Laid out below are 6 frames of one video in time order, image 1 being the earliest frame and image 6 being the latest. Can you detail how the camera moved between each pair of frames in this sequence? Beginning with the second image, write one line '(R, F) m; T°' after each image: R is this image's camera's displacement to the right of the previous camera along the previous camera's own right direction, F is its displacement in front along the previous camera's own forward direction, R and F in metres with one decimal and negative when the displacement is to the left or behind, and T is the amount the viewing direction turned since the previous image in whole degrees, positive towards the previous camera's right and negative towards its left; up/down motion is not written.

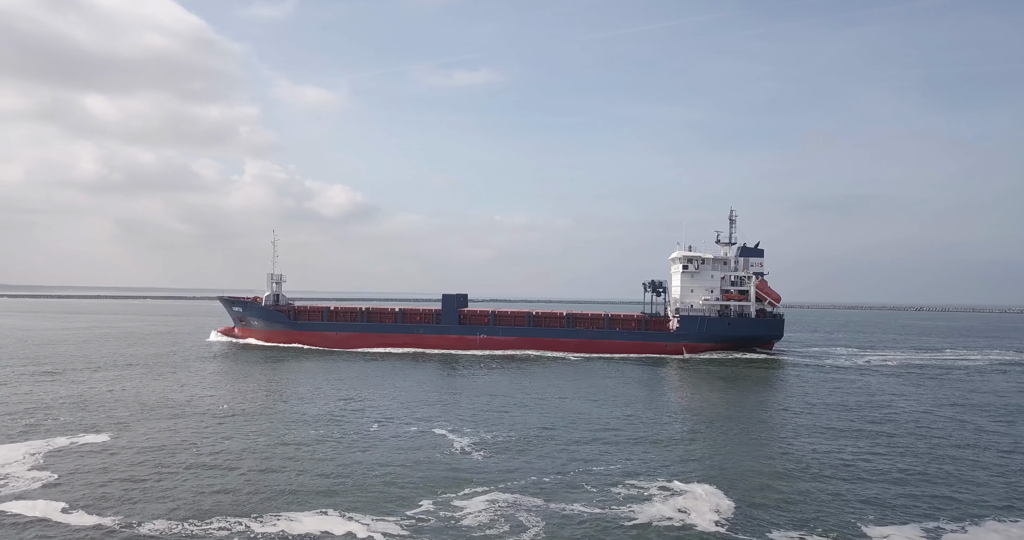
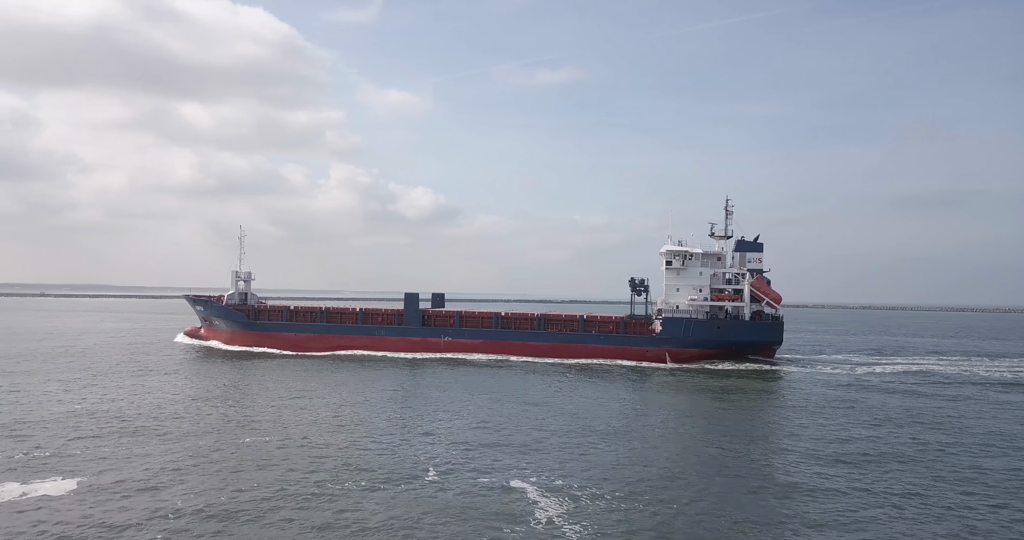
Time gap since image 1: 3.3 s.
(+1.9, +2.1) m; -2°
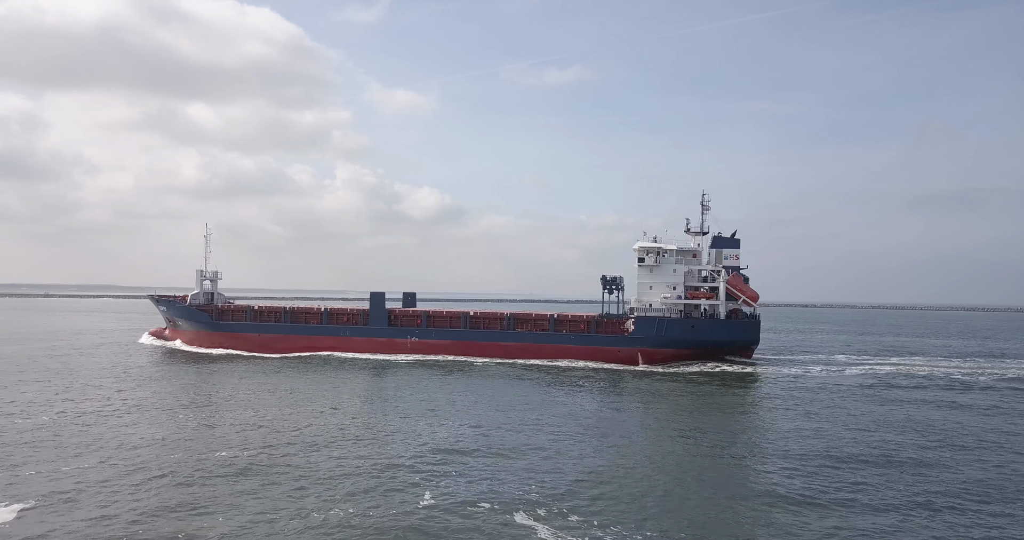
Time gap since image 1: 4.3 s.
(+0.8, +0.7) m; +1°
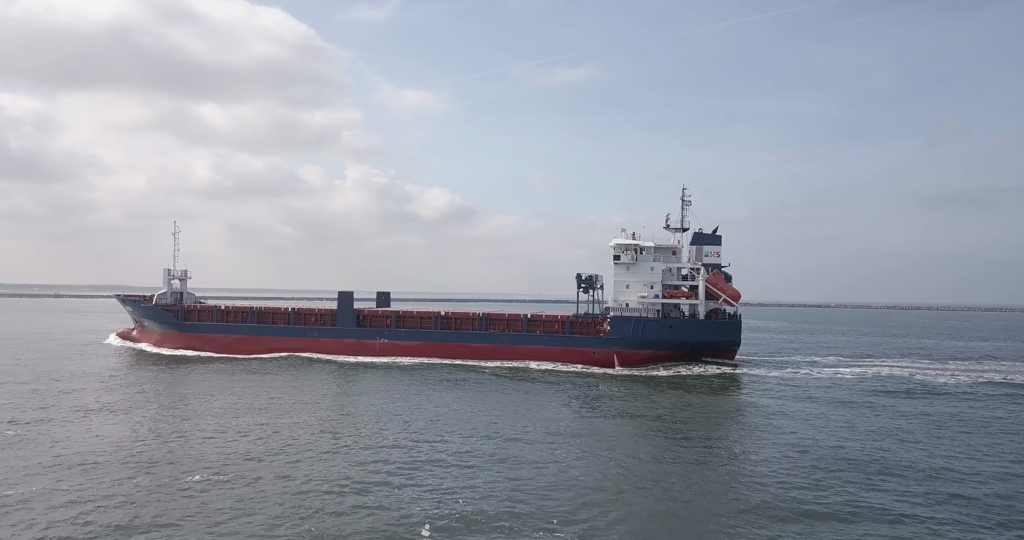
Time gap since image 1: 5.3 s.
(+0.8, +0.7) m; 0°
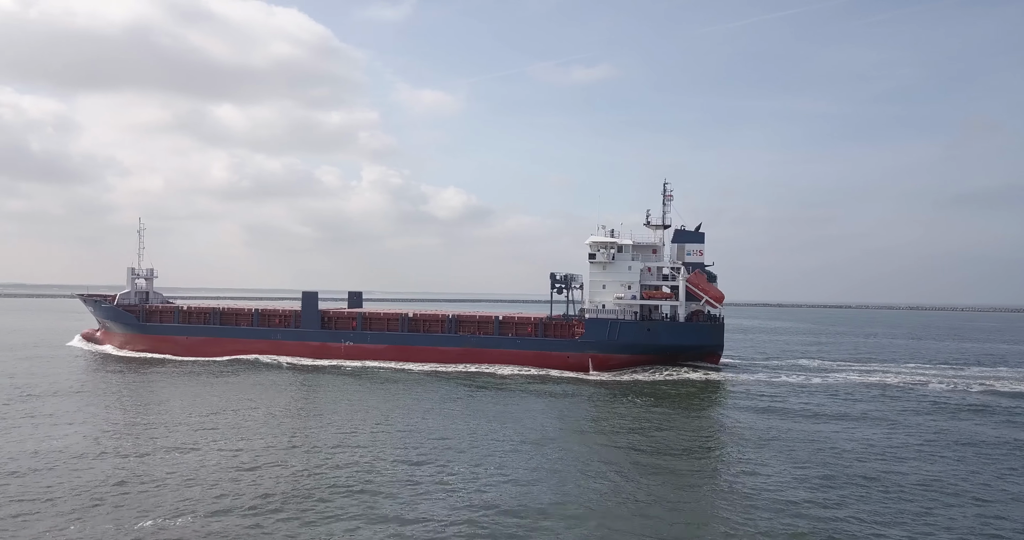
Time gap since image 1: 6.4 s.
(+0.8, +0.9) m; 0°
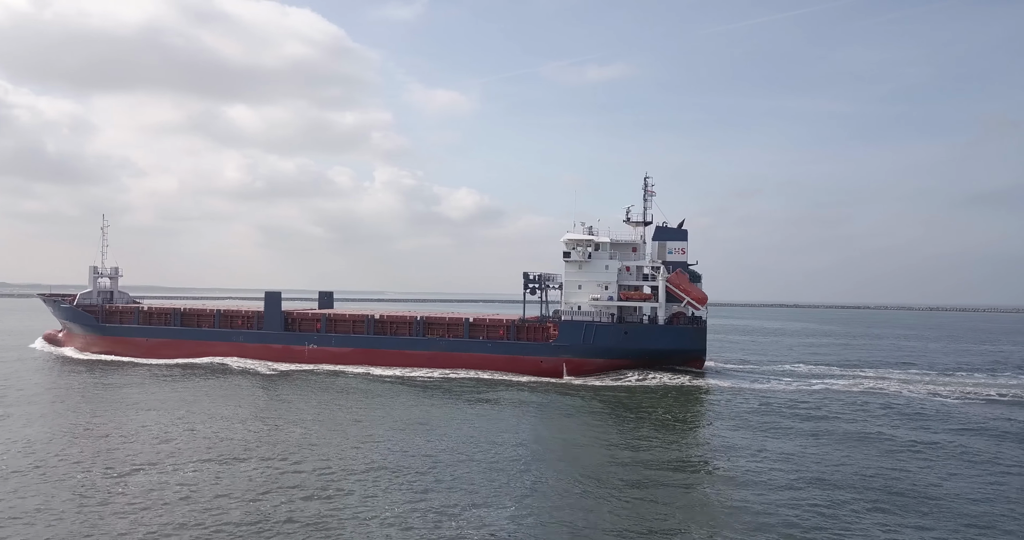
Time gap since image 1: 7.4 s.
(+0.7, +0.8) m; 0°
